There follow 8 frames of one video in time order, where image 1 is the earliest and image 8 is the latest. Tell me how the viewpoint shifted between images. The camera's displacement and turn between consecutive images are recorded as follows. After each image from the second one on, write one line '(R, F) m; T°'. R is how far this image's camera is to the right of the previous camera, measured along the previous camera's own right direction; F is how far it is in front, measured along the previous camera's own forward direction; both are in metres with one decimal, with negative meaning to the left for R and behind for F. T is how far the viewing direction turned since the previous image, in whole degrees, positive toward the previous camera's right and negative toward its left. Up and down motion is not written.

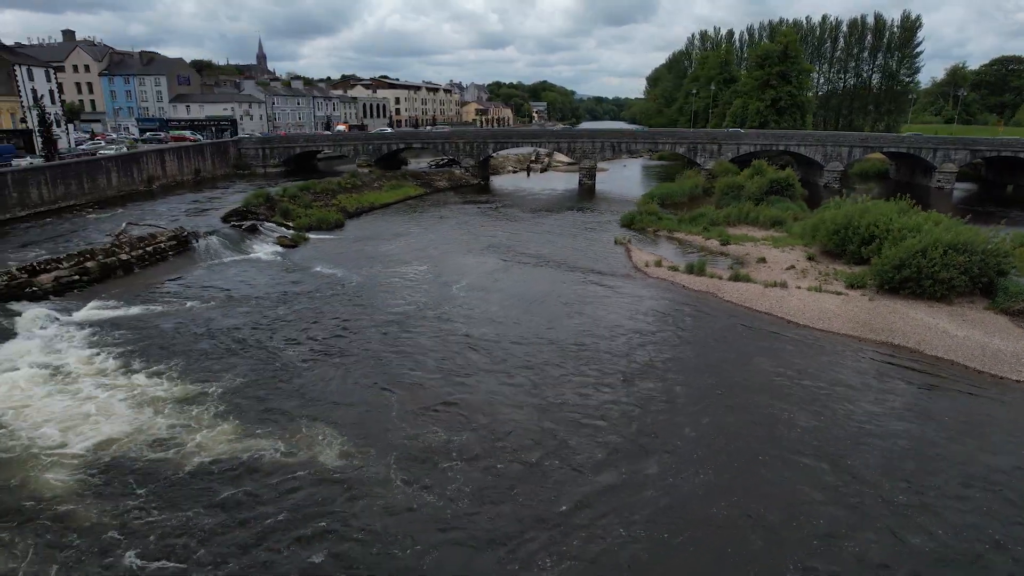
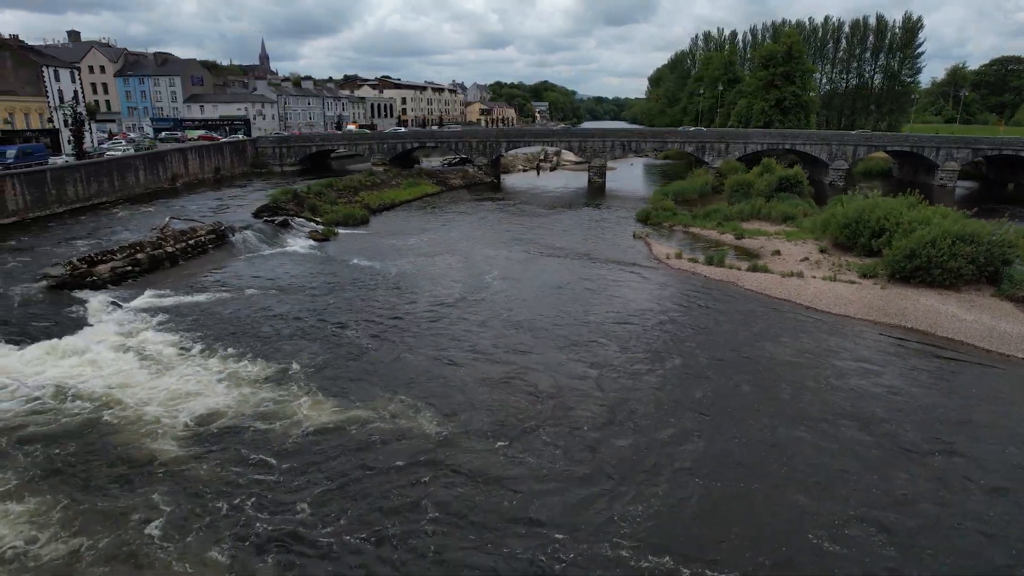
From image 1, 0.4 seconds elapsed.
(-1.5, -1.4) m; 0°
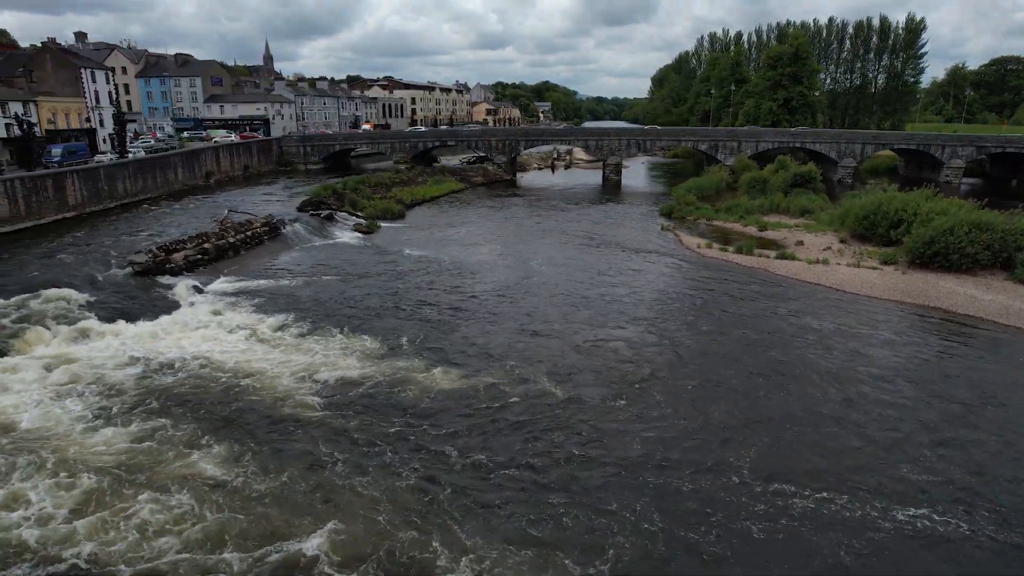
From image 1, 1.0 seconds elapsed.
(-2.4, -1.9) m; 0°
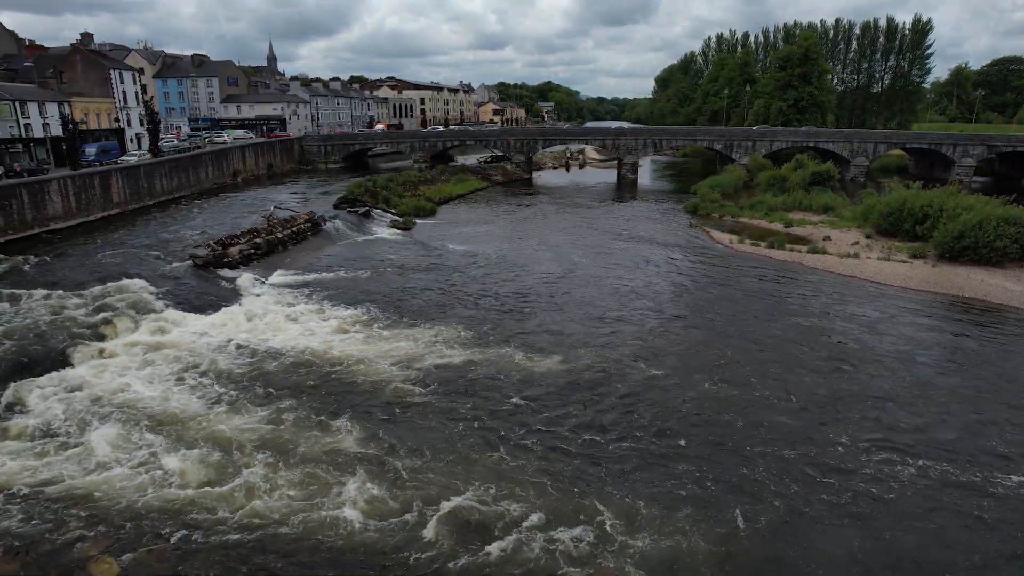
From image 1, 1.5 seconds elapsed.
(-2.3, -1.0) m; 0°
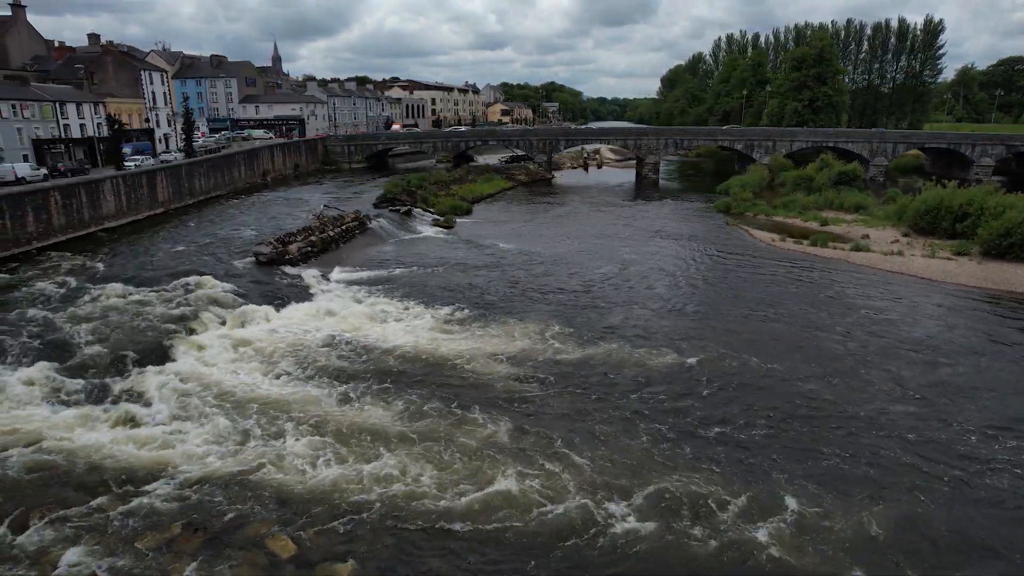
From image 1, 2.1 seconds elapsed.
(-2.8, -0.6) m; 0°
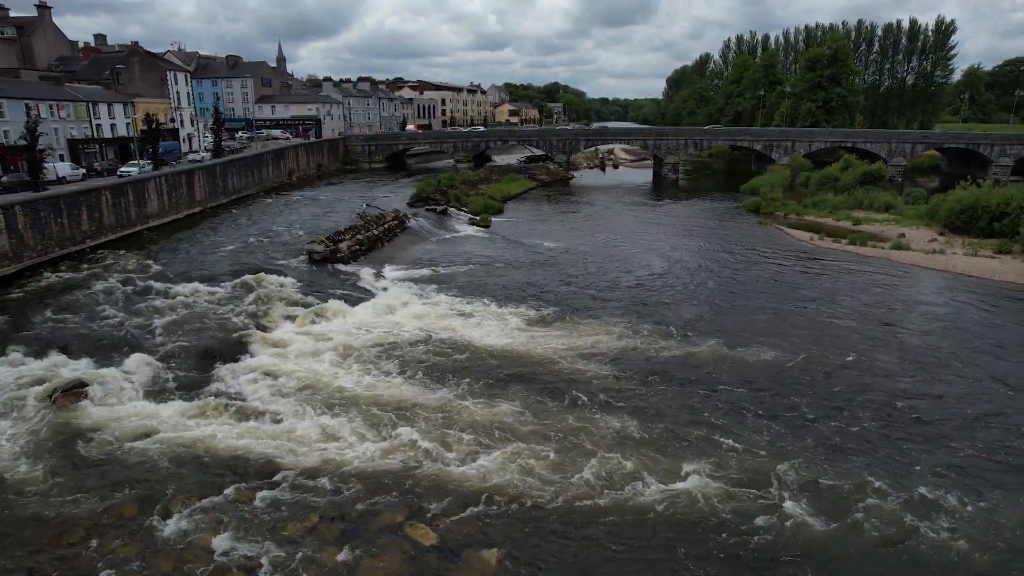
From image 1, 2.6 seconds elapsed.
(-2.5, -0.3) m; 0°
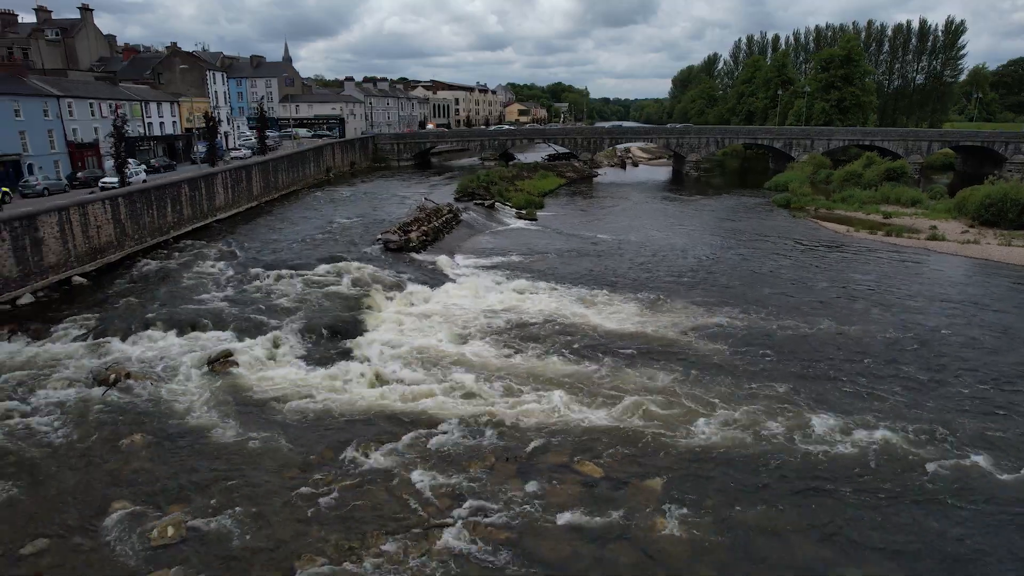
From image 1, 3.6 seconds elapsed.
(-3.4, -1.6) m; 0°
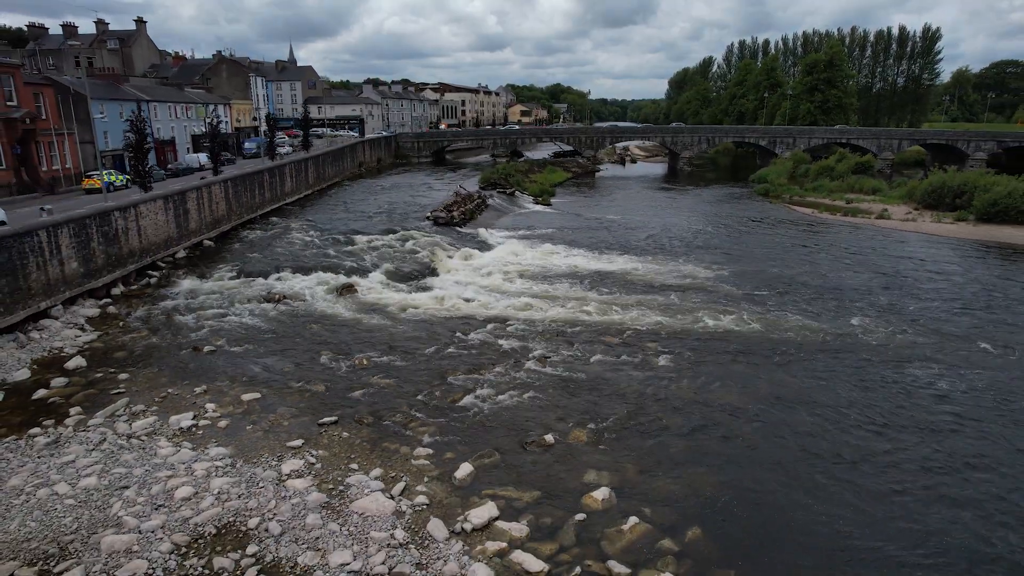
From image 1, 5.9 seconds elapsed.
(-1.7, -6.9) m; 0°
